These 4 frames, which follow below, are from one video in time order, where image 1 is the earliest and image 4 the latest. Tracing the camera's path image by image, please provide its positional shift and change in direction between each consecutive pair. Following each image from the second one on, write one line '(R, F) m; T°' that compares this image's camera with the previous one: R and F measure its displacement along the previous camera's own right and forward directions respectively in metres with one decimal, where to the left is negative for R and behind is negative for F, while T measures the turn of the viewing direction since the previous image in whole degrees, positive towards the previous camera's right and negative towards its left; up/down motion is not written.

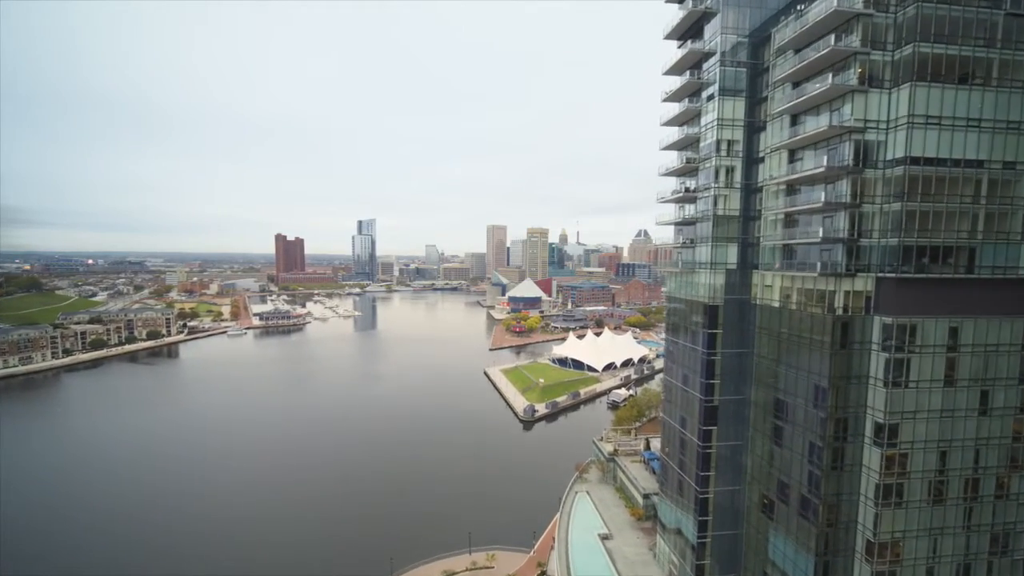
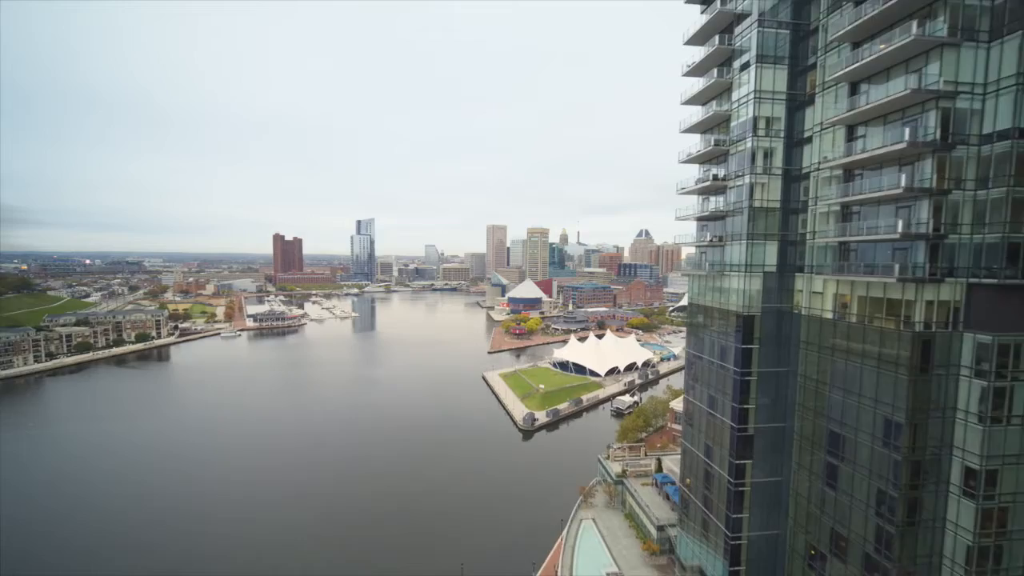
(+0.1, +1.2) m; 0°
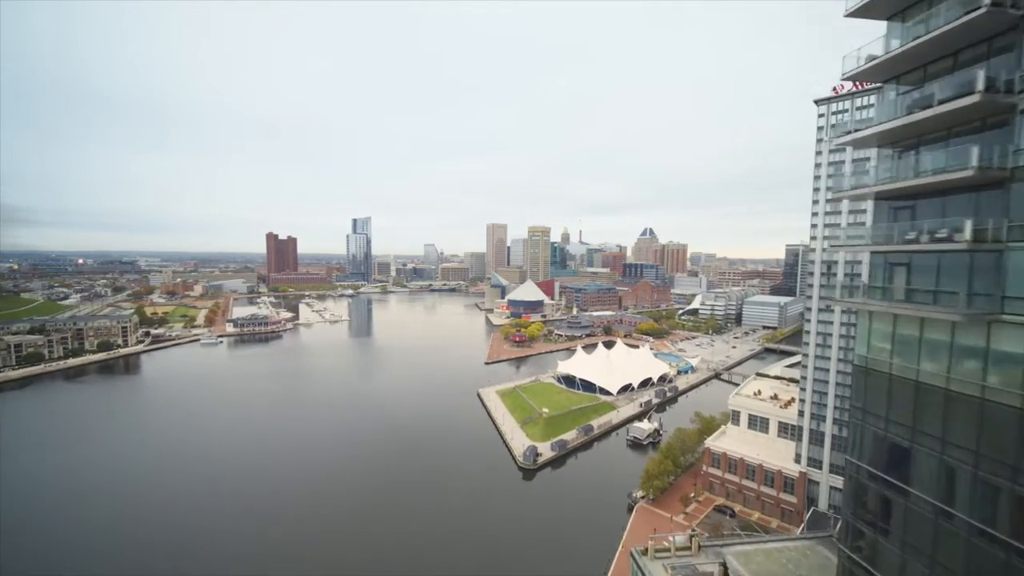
(+0.1, +3.7) m; 0°
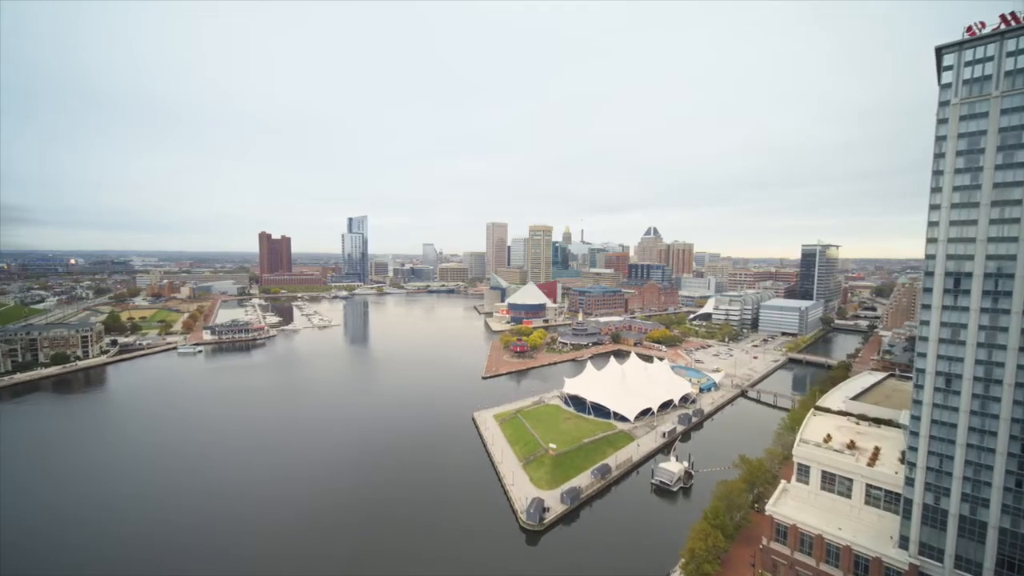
(0.0, +3.7) m; 0°
